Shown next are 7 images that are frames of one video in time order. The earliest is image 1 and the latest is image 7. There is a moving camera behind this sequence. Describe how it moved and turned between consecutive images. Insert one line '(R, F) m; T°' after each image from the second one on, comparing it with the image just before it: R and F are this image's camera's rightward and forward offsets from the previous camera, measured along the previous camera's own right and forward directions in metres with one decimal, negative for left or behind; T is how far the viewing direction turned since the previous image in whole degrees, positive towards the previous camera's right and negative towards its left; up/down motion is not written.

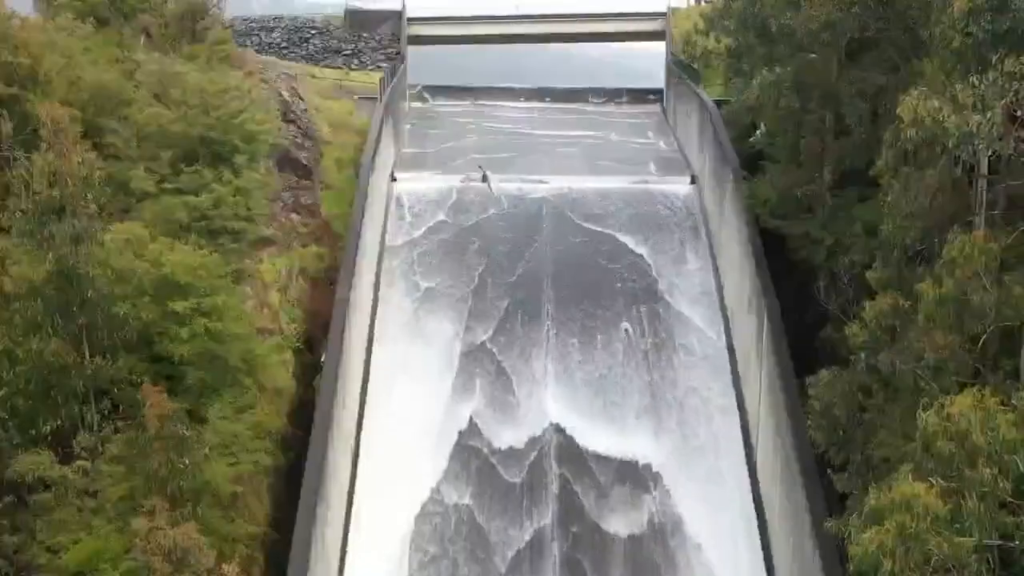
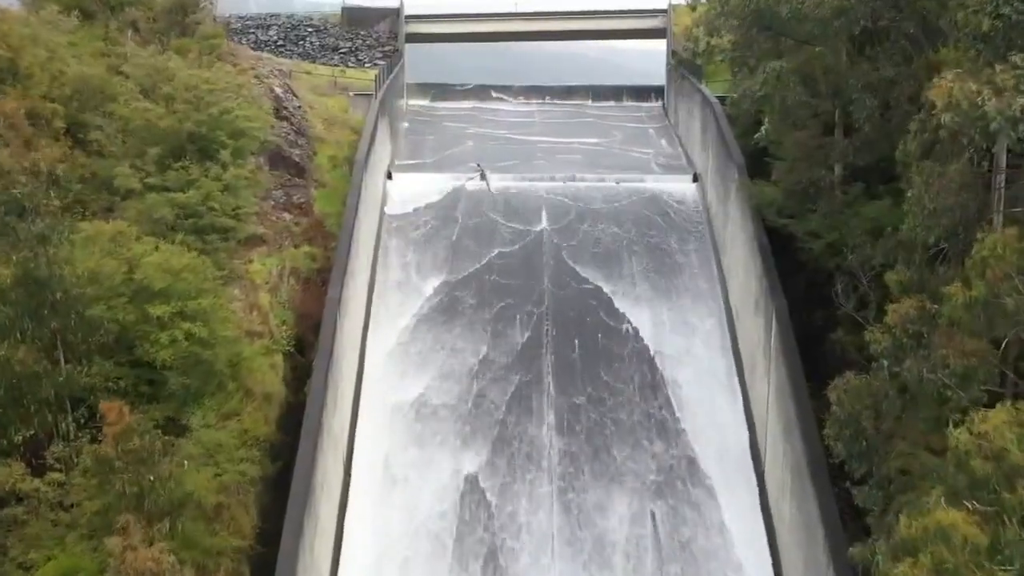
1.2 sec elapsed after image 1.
(0.0, +0.4) m; 0°
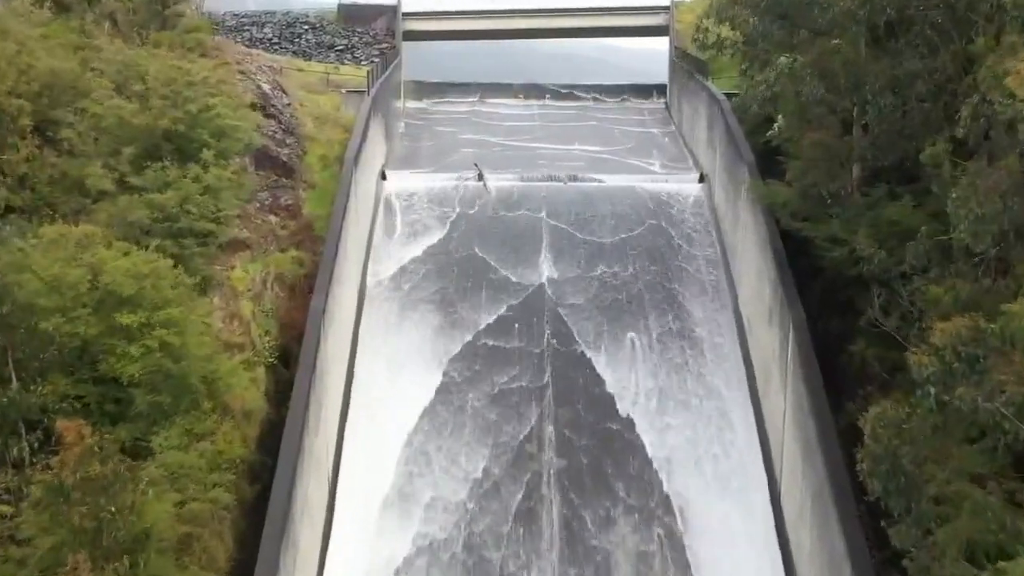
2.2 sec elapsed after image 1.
(0.0, +0.7) m; 0°
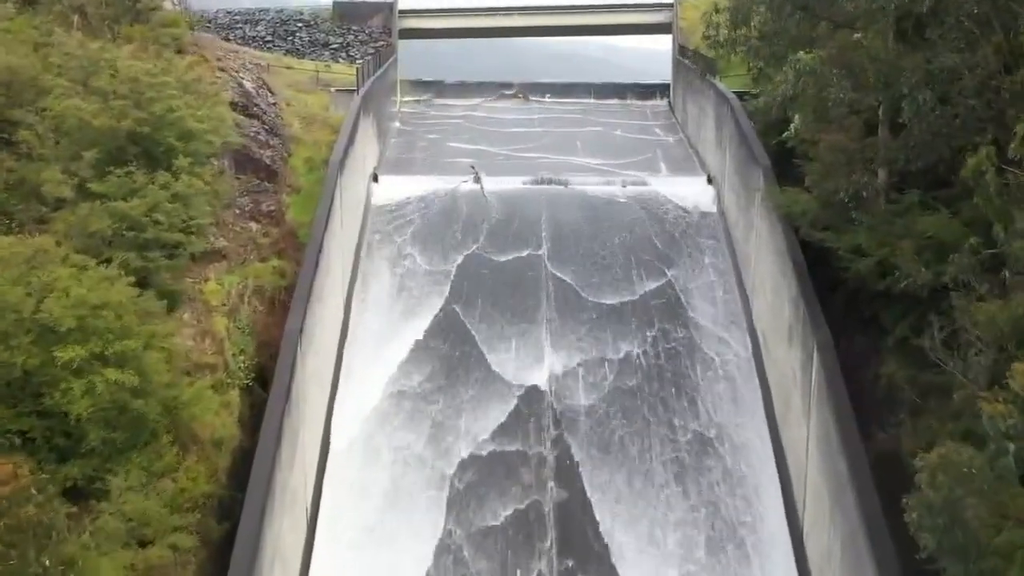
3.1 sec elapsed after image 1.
(+0.1, +0.9) m; 0°
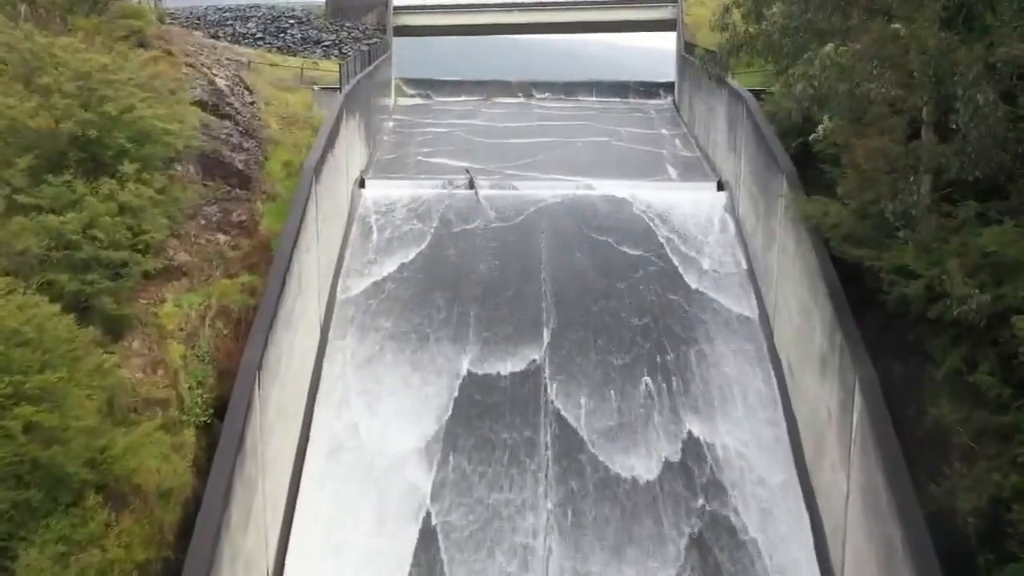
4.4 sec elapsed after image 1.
(+0.1, +1.2) m; 0°
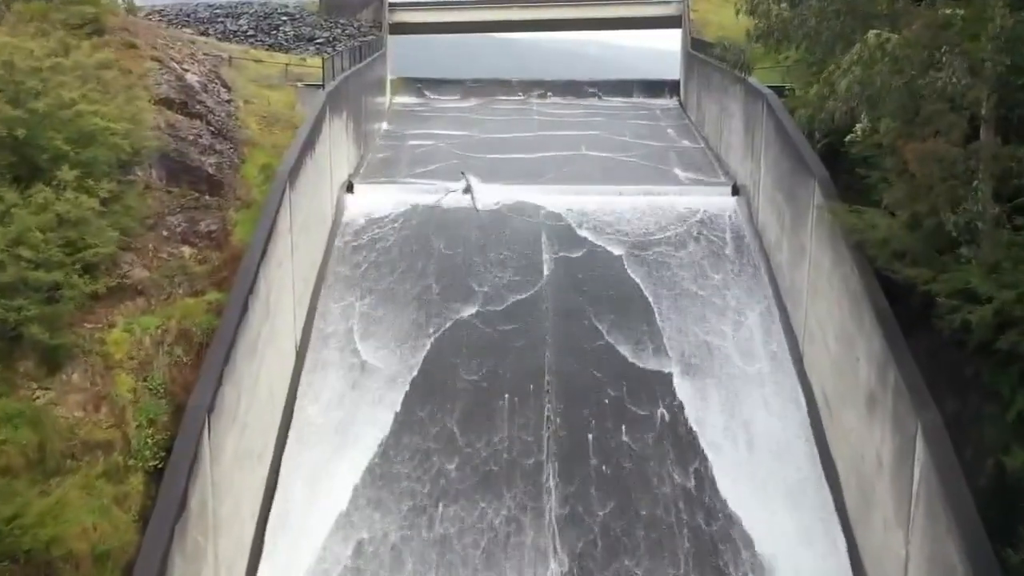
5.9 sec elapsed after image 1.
(0.0, +1.2) m; 0°
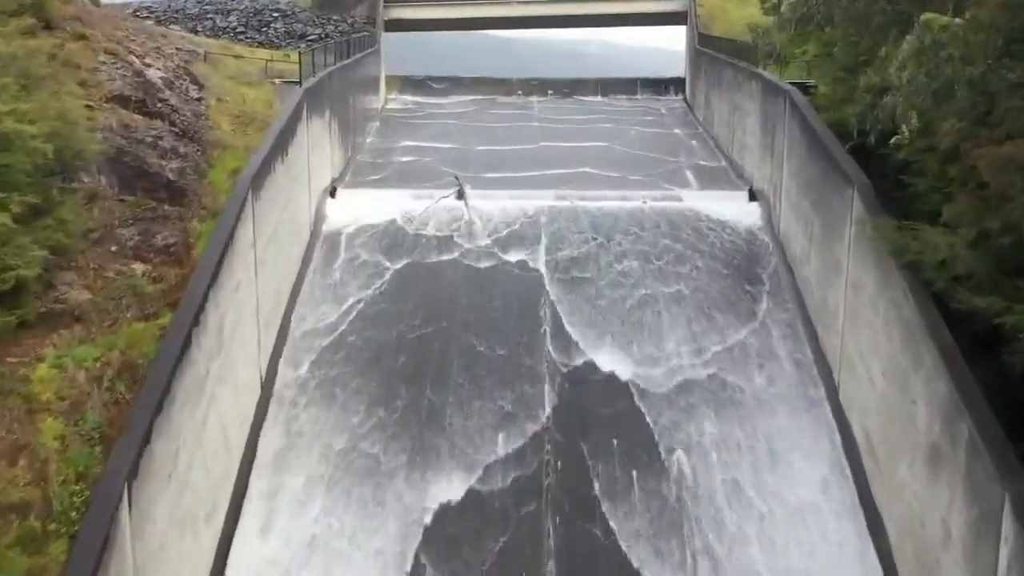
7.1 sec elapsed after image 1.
(+0.1, +1.2) m; 0°
